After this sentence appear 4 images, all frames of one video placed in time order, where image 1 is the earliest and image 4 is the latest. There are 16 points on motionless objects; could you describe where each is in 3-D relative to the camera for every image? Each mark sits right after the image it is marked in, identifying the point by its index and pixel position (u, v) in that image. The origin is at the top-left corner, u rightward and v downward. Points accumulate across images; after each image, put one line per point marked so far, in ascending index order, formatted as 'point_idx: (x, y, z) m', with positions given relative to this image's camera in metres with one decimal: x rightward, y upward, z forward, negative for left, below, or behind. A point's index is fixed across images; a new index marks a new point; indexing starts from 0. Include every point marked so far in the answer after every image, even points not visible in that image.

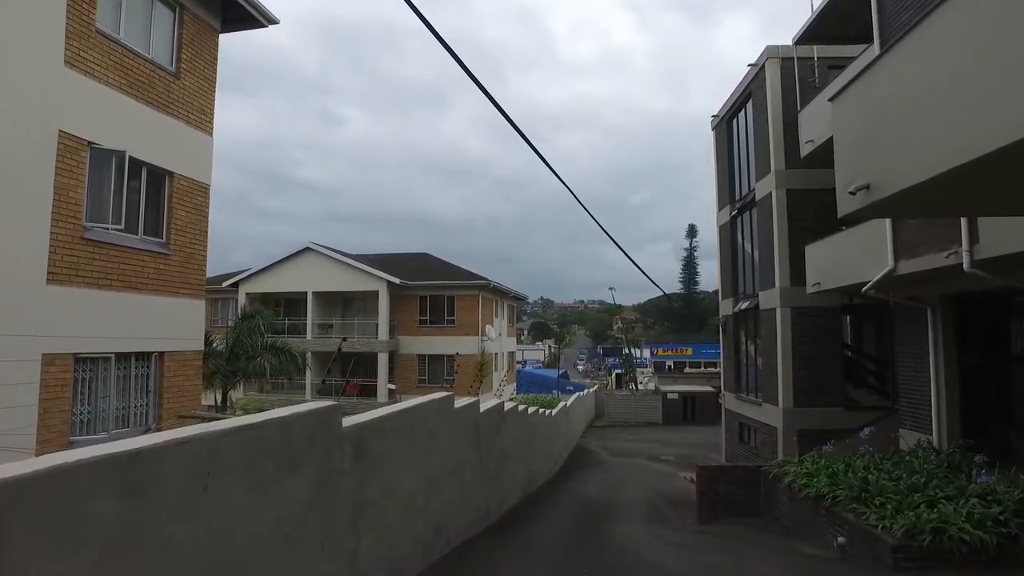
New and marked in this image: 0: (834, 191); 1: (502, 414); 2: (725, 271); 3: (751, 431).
0: (+6.4, +1.9, +14.1) m
1: (-0.2, -1.9, +10.6) m
2: (+5.5, +0.4, +18.3) m
3: (+5.4, -3.2, +15.9) m
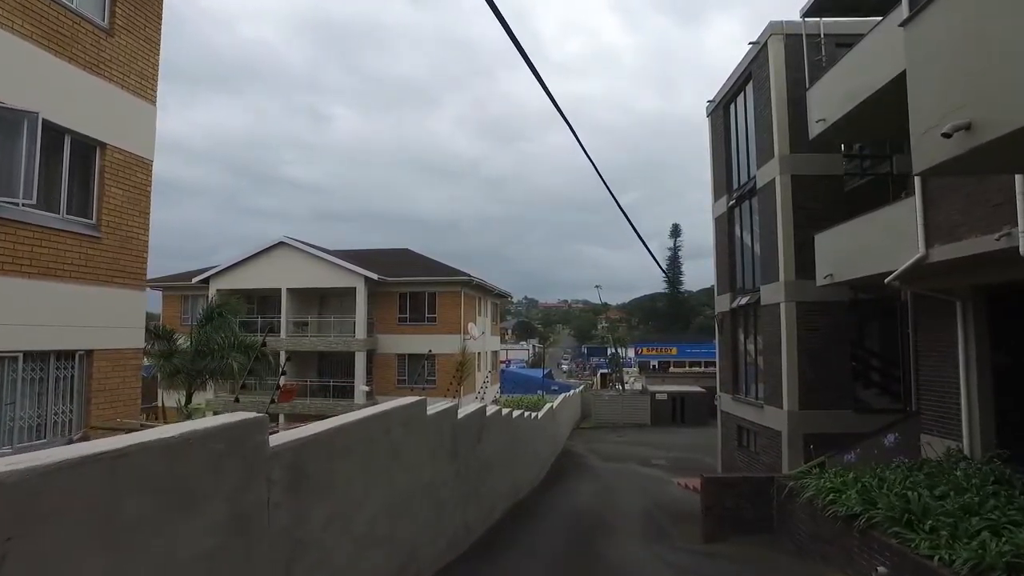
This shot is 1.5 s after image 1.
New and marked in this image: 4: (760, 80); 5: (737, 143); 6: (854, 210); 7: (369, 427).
0: (+6.1, +2.0, +13.1) m
1: (-0.4, -1.8, +9.5) m
2: (+5.1, +0.6, +17.3) m
3: (+5.0, -3.1, +14.8) m
4: (+5.0, +4.2, +14.2) m
5: (+5.2, +3.3, +16.1) m
6: (+6.4, +1.5, +13.1) m
7: (-1.0, -1.0, +5.0) m
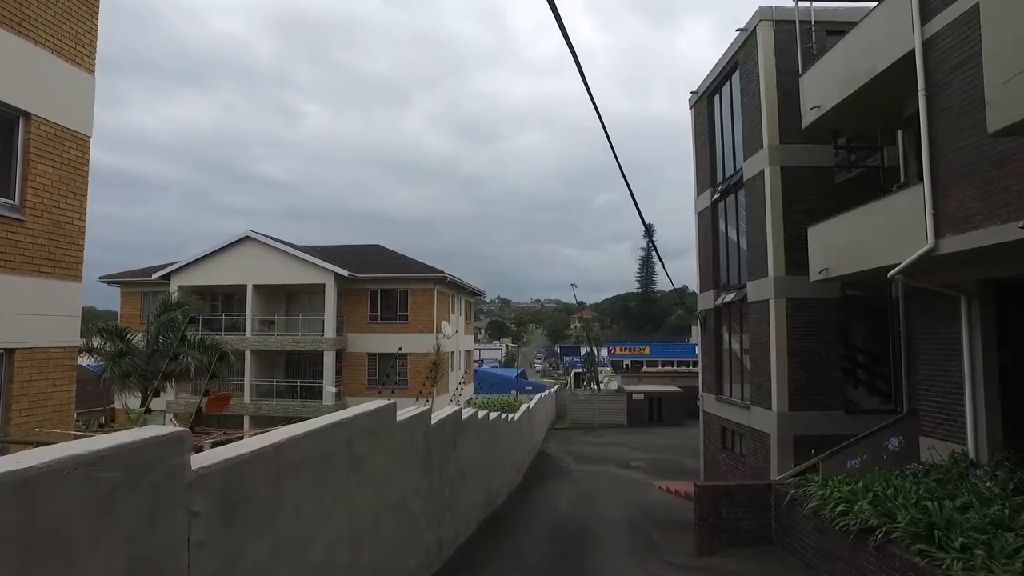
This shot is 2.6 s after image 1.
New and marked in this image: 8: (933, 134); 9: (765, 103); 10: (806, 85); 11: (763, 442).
0: (+5.7, +2.1, +12.6) m
1: (-0.7, -1.7, +8.8) m
2: (+4.6, +0.6, +16.7) m
3: (+4.5, -3.0, +14.3) m
4: (+4.6, +4.3, +13.7) m
5: (+4.6, +3.4, +15.6) m
6: (+6.0, +1.5, +12.6) m
7: (-1.1, -0.9, +4.2) m
8: (+4.7, +1.7, +7.8) m
9: (+4.6, +3.3, +12.7) m
10: (+4.7, +3.3, +11.4) m
11: (+4.6, -2.8, +12.8) m
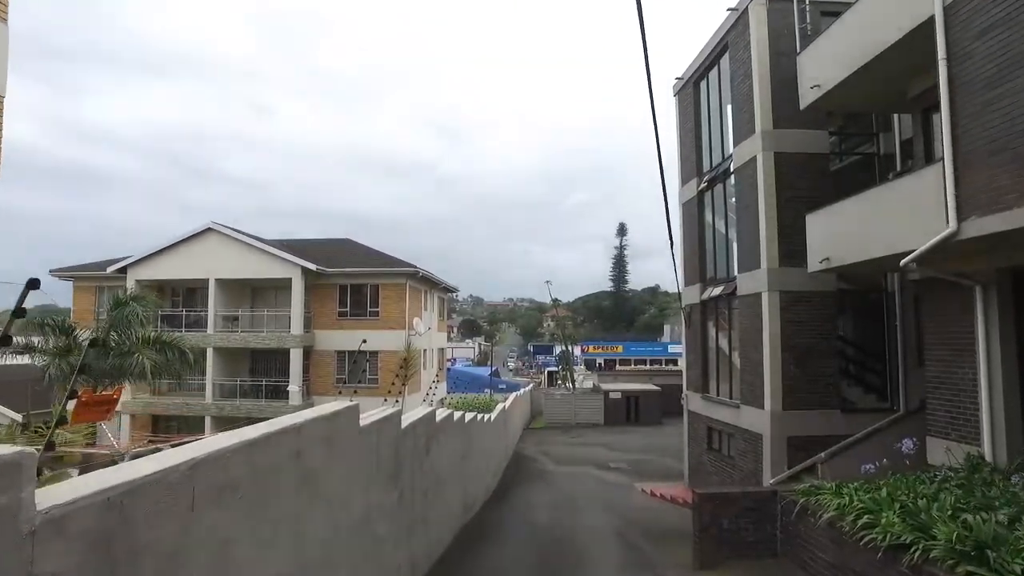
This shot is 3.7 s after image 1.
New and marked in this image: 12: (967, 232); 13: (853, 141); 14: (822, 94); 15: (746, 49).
0: (+5.4, +2.2, +12.0) m
1: (-0.9, -1.6, +7.9) m
2: (+4.0, +0.8, +16.0) m
3: (+4.1, -2.9, +13.6) m
4: (+4.2, +4.4, +13.0) m
5: (+4.2, +3.5, +14.9) m
6: (+5.6, +1.6, +12.0) m
7: (-1.2, -0.8, +3.4) m
8: (+4.5, +1.8, +7.2) m
9: (+4.2, +3.5, +12.1) m
10: (+4.4, +3.4, +10.7) m
11: (+4.2, -2.7, +12.1) m
12: (+4.4, +0.5, +6.8) m
13: (+5.9, +2.6, +12.3) m
14: (+4.4, +2.8, +10.1) m
15: (+4.2, +4.3, +12.5) m
